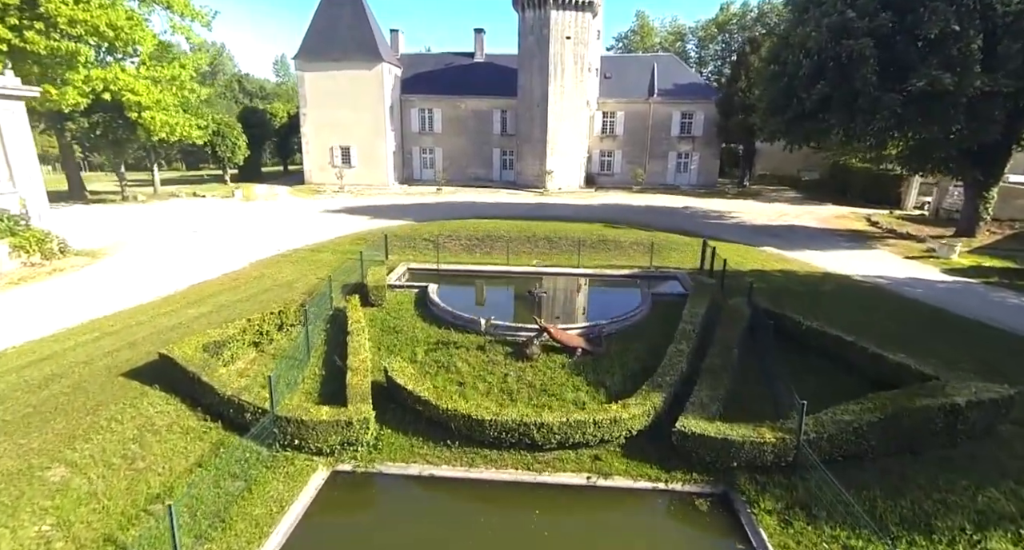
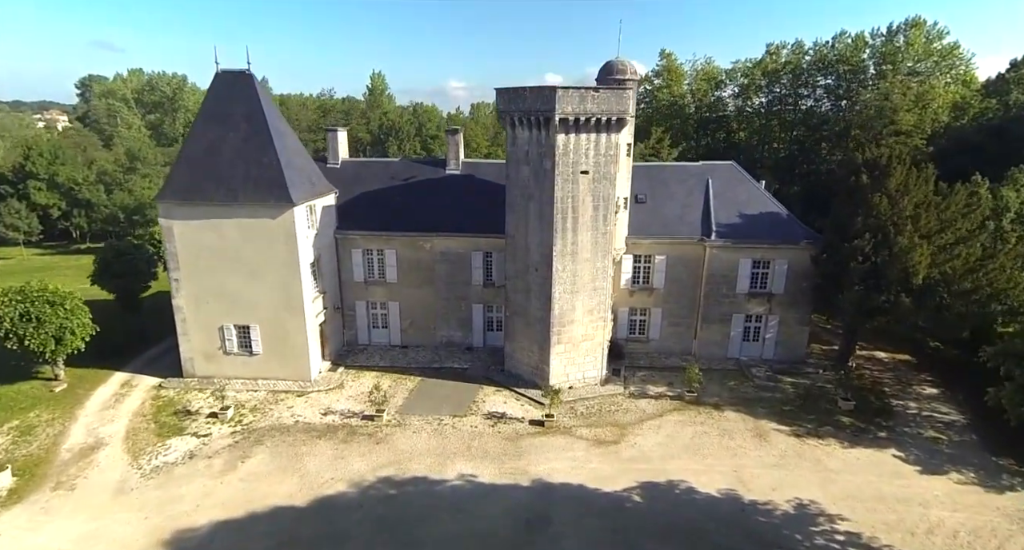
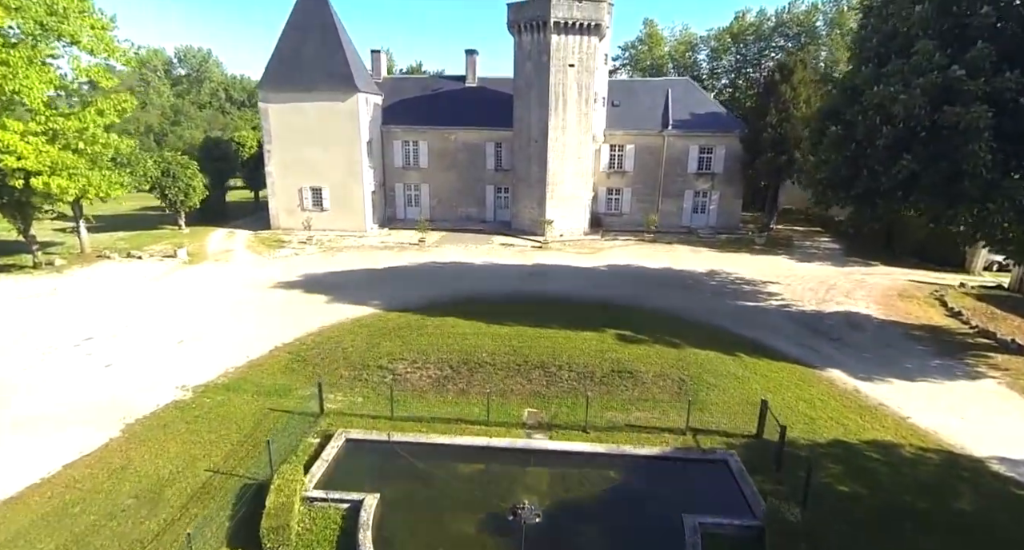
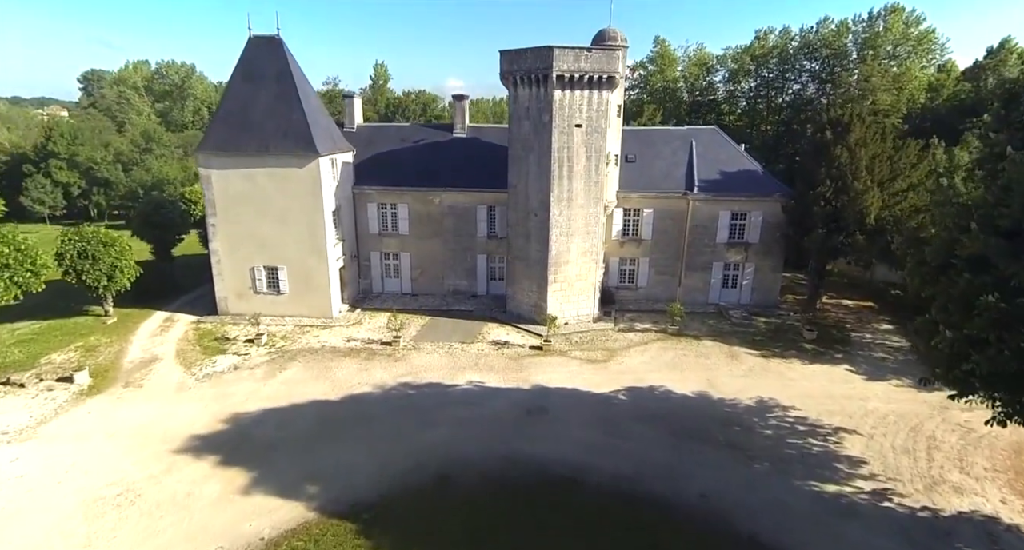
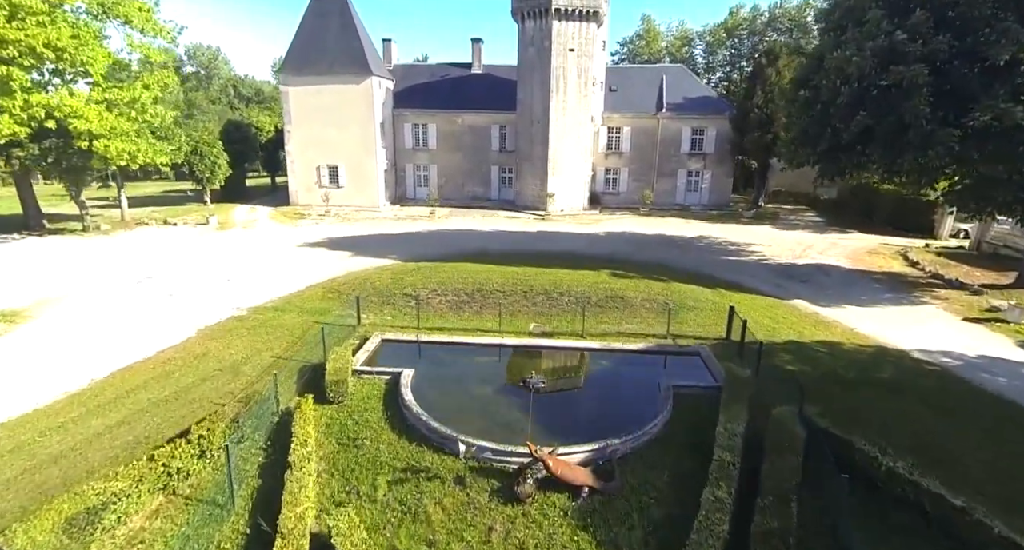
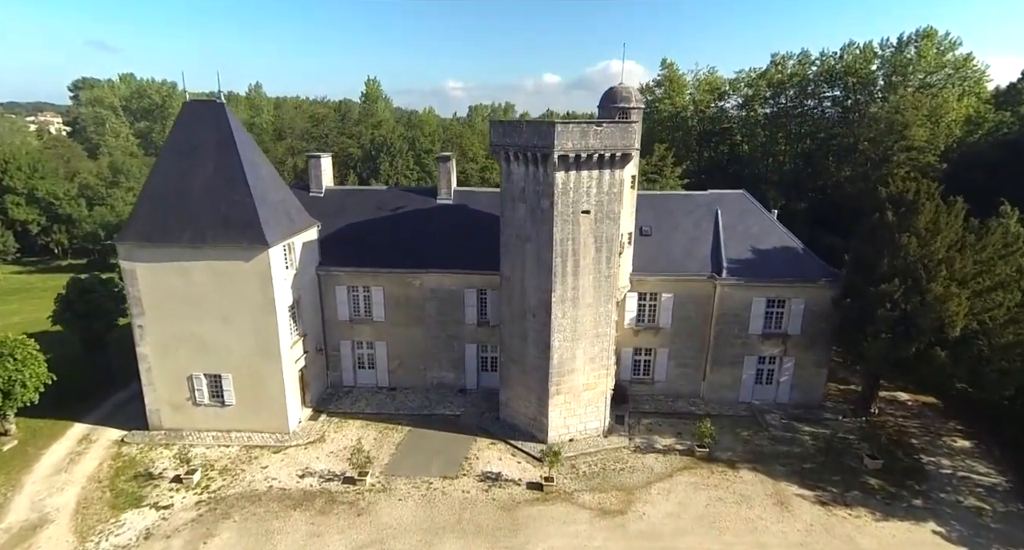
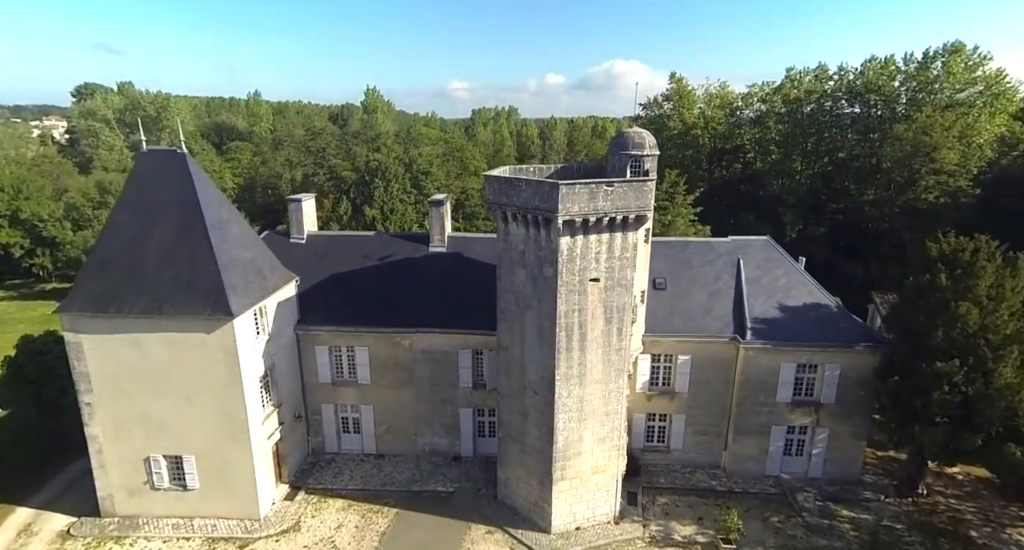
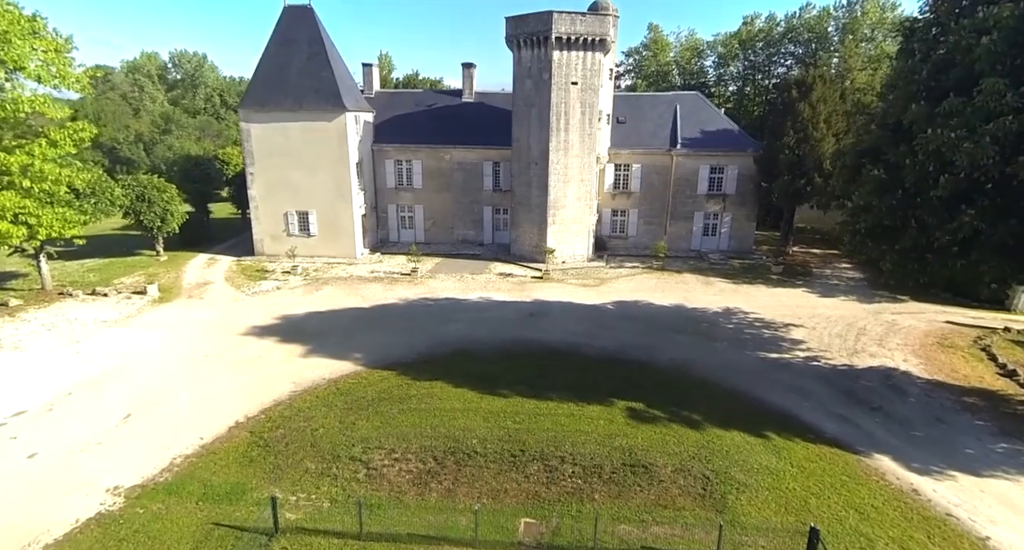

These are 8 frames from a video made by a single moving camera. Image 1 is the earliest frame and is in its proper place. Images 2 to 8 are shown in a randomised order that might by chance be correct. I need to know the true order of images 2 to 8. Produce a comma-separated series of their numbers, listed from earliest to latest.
5, 3, 8, 4, 2, 6, 7
